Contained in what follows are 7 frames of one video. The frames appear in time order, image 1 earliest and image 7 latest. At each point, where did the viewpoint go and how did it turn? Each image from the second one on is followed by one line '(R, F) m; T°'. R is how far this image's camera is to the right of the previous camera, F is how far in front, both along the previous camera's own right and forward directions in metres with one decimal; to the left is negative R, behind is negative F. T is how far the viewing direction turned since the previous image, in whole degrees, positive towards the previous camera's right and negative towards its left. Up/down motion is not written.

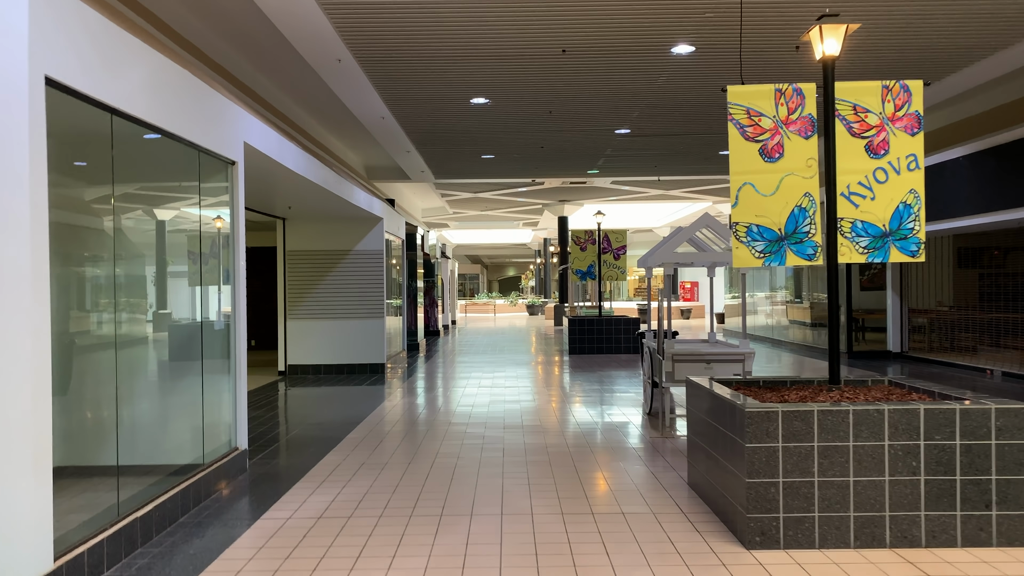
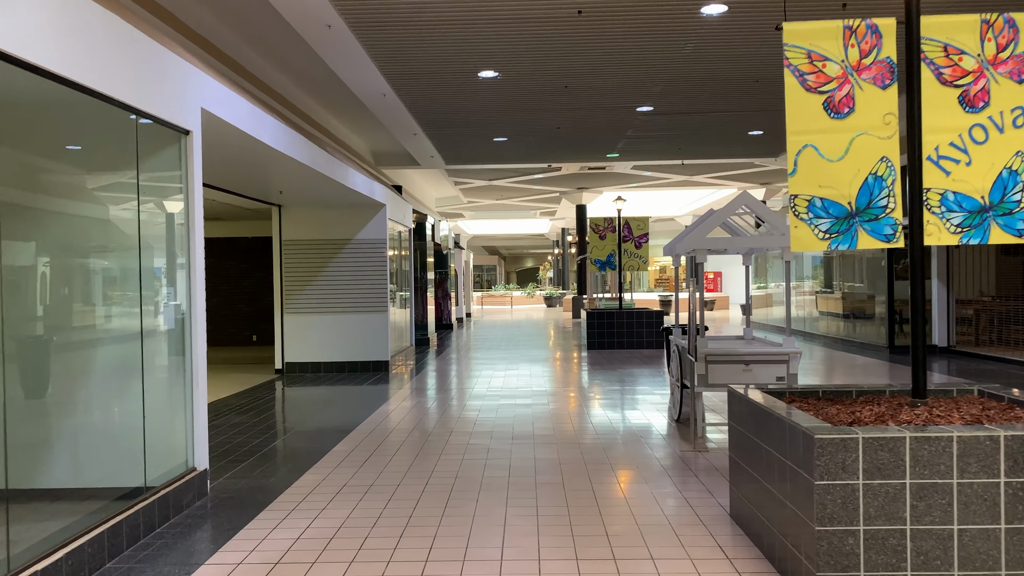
(+0.1, +0.7) m; -1°
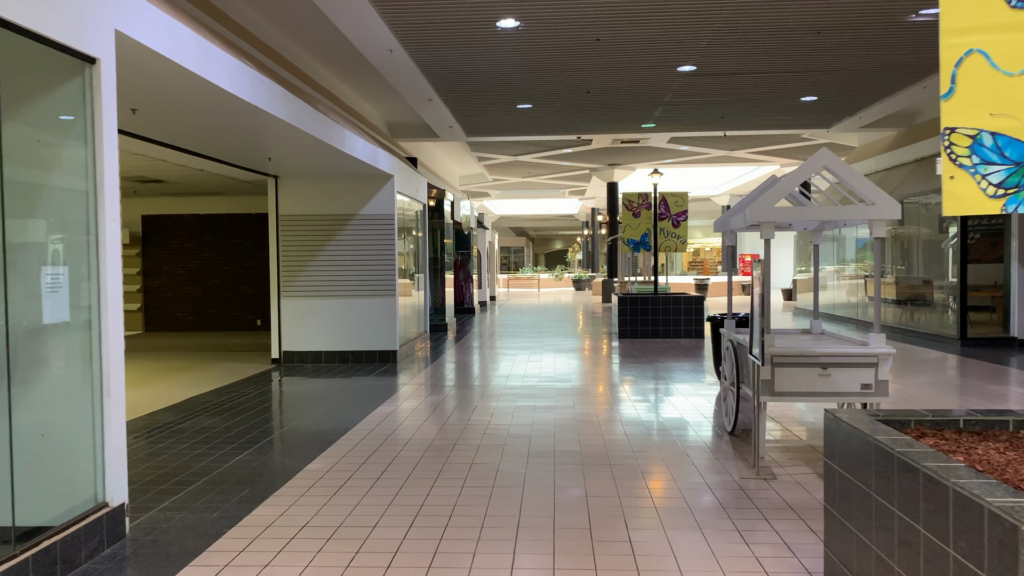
(+0.1, +0.9) m; -2°
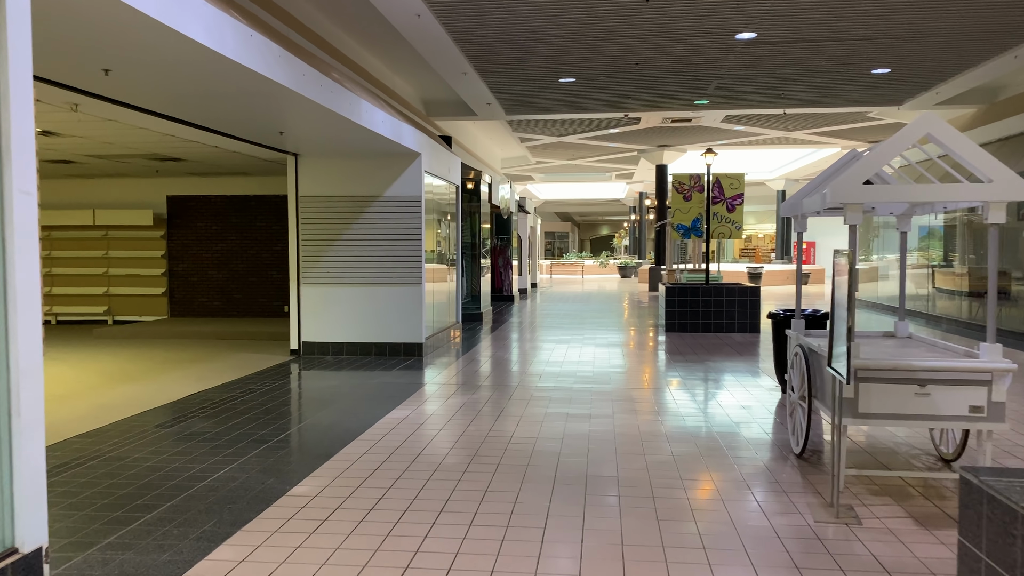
(+0.1, +0.6) m; -3°
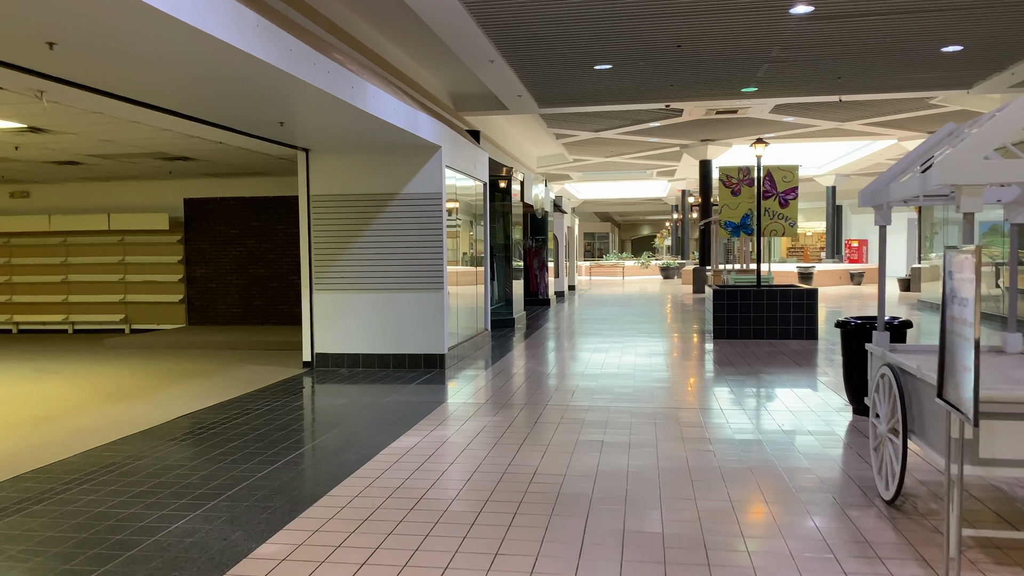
(+0.1, +0.6) m; -3°
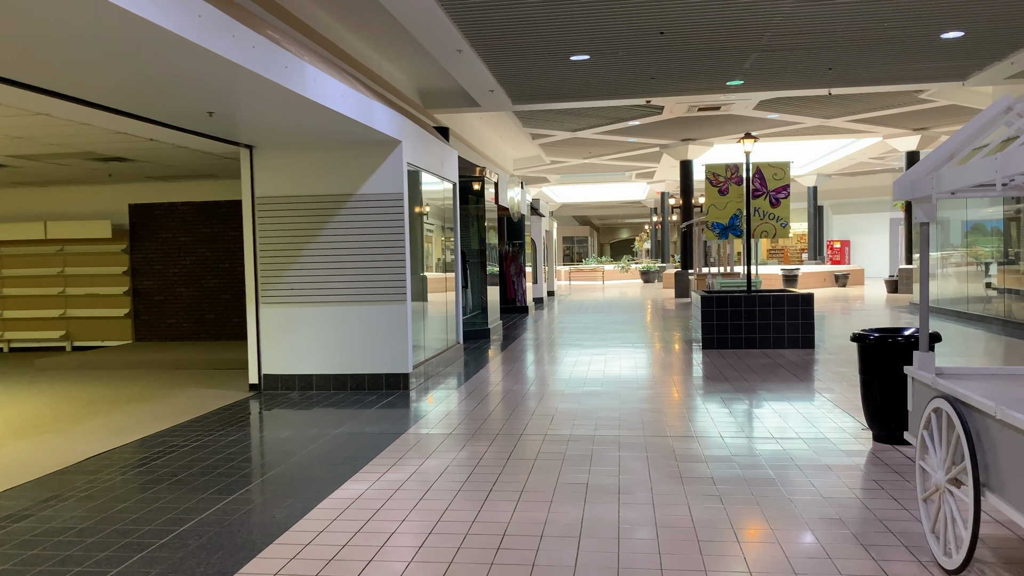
(+0.1, +0.6) m; +1°
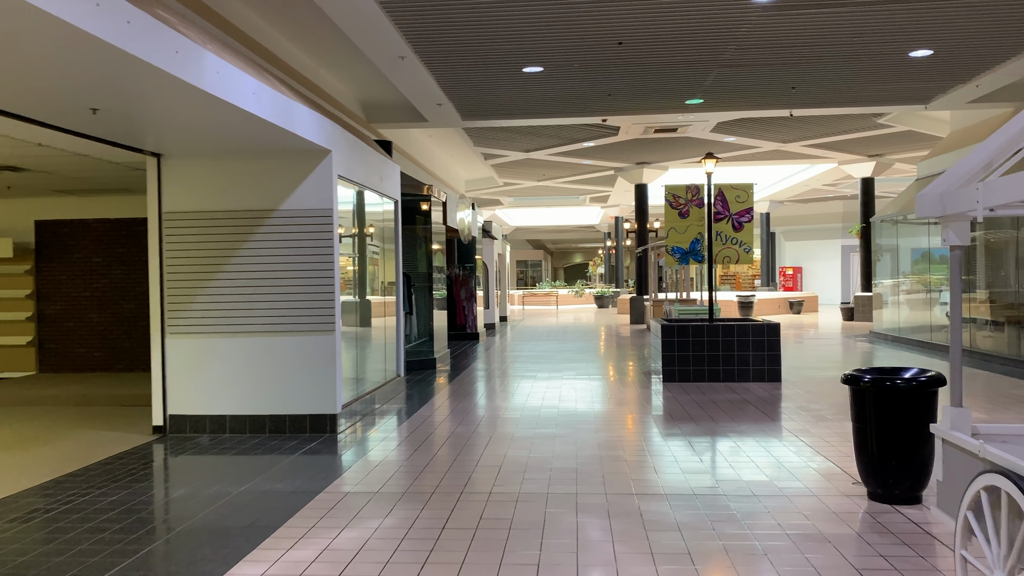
(+0.1, +0.6) m; +3°
